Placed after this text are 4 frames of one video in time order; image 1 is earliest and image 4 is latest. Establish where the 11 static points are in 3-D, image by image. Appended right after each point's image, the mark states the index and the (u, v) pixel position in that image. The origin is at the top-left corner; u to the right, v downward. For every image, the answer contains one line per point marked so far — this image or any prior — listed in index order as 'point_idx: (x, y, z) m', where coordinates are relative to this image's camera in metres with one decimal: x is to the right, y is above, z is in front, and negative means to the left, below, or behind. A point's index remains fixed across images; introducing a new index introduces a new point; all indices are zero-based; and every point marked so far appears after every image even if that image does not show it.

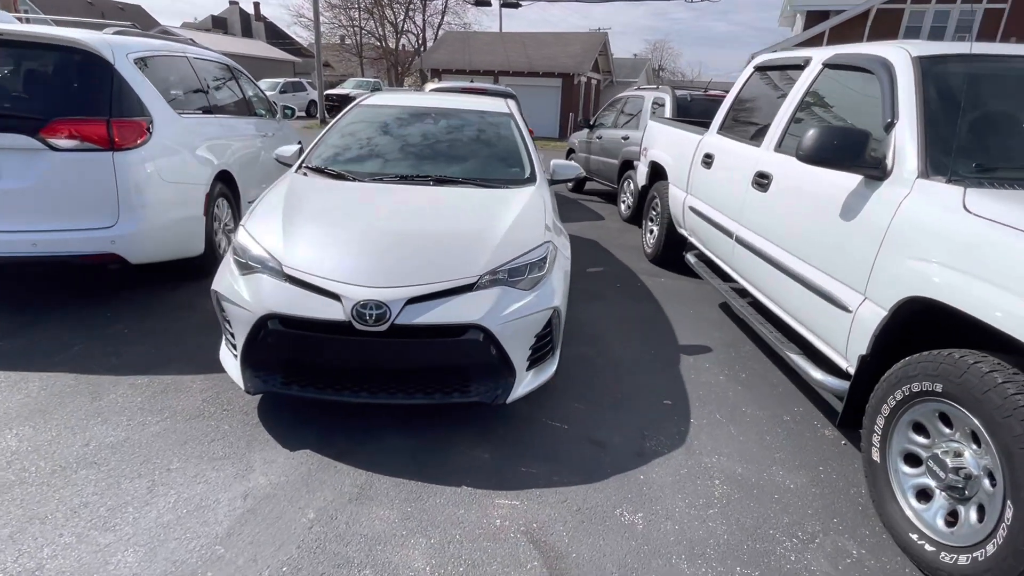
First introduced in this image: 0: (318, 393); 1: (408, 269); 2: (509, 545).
0: (-1.0, -0.5, +2.7) m
1: (-0.5, +0.1, +2.7) m
2: (0.0, -1.0, +2.2) m
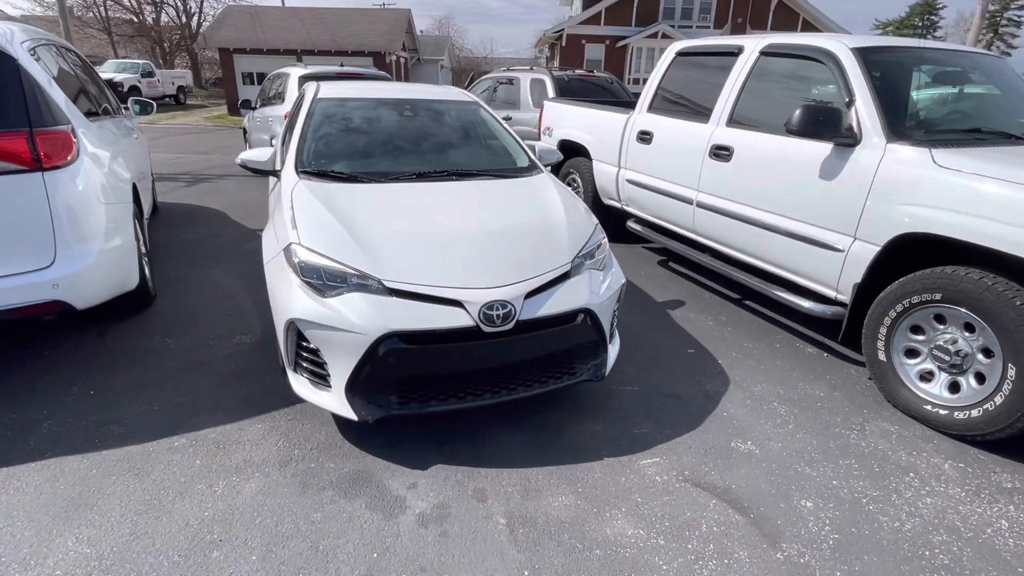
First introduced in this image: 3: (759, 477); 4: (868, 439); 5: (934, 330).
0: (-0.4, -0.6, +2.6) m
1: (0.0, +0.1, +2.7) m
2: (+0.8, -0.9, +2.5) m
3: (+1.2, -0.9, +2.6) m
4: (+1.9, -0.8, +2.9) m
5: (+2.3, -0.2, +3.0) m
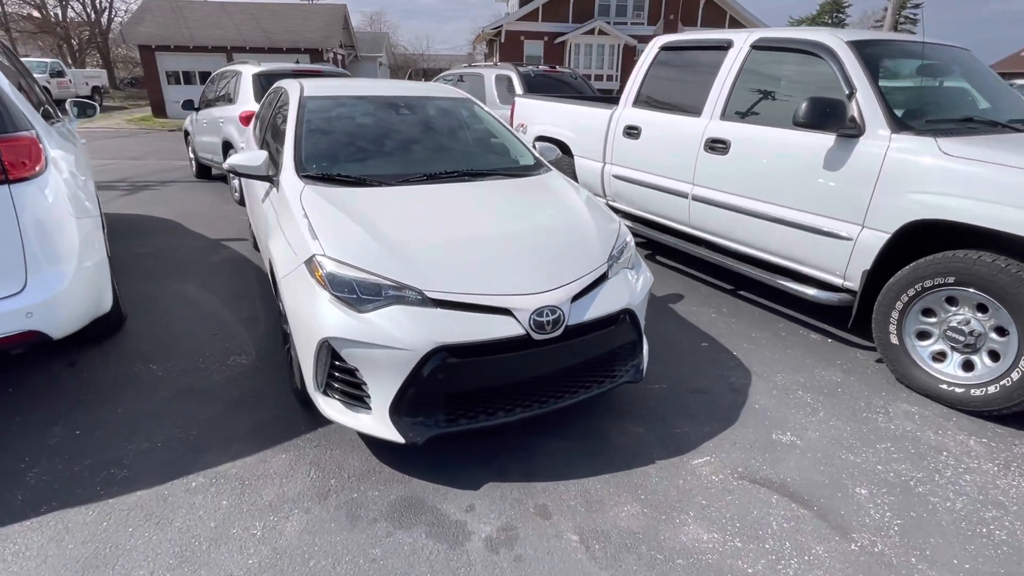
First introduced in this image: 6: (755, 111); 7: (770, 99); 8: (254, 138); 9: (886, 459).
0: (-0.1, -0.6, +2.5) m
1: (+0.2, +0.1, +2.6) m
2: (+1.0, -0.9, +2.5) m
3: (+1.4, -0.9, +2.6) m
4: (+2.1, -0.7, +3.0) m
5: (+2.5, -0.1, +3.1) m
6: (+1.7, +1.4, +4.3) m
7: (+1.8, +1.5, +4.3) m
8: (-2.3, +1.3, +4.8) m
9: (+1.9, -0.8, +2.7) m
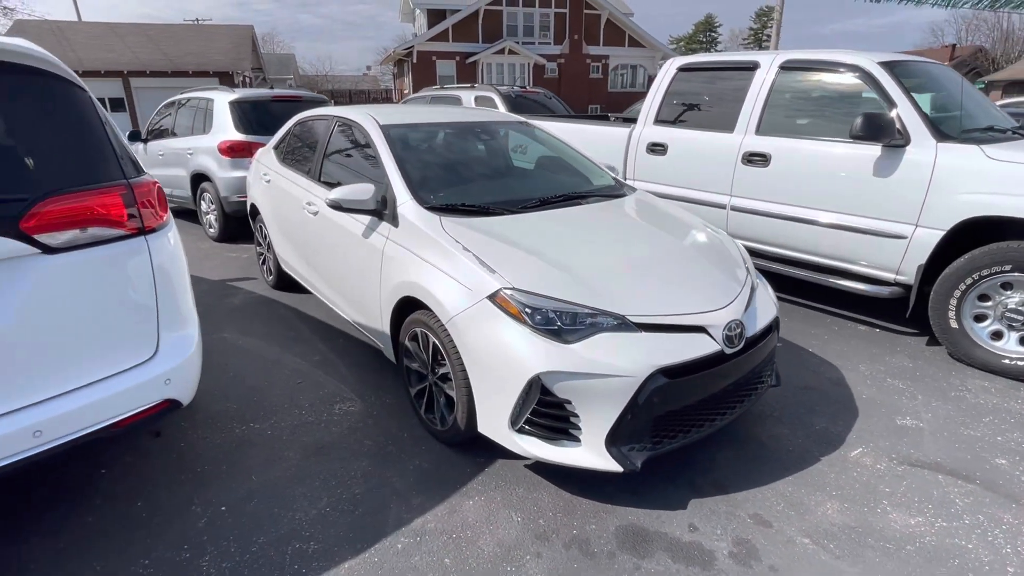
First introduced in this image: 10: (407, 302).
0: (+0.8, -0.7, +2.5) m
1: (+1.0, 0.0, +2.7) m
2: (+2.0, -0.9, +2.7) m
3: (+2.3, -0.8, +2.9) m
4: (+2.9, -0.7, +3.4) m
5: (+3.2, -0.1, +3.6) m
6: (+2.2, +1.4, +4.7) m
7: (+2.2, +1.5, +4.7) m
8: (-1.9, +1.0, +4.5) m
9: (+2.7, -0.8, +3.0) m
10: (-0.6, -0.1, +2.9) m
